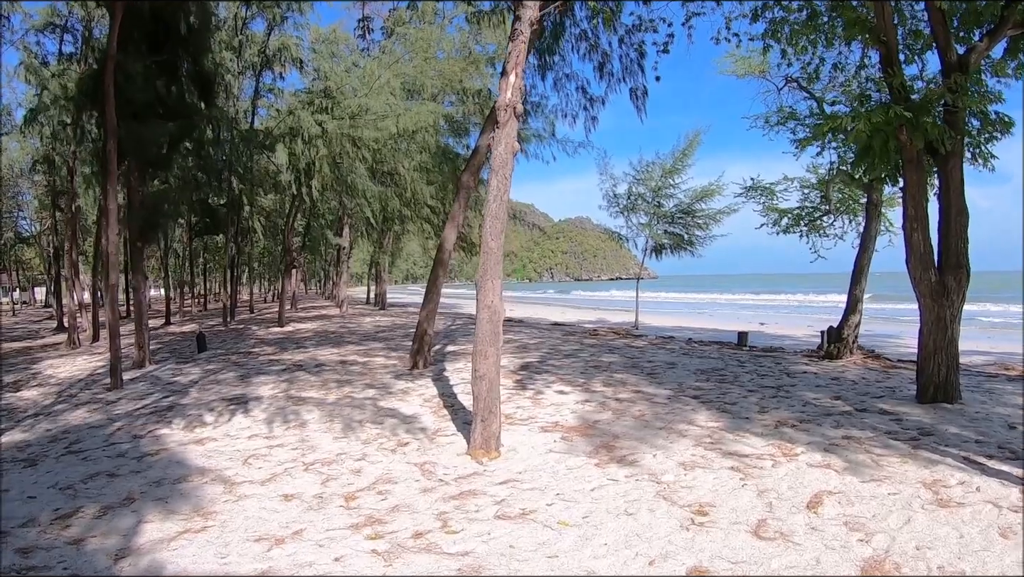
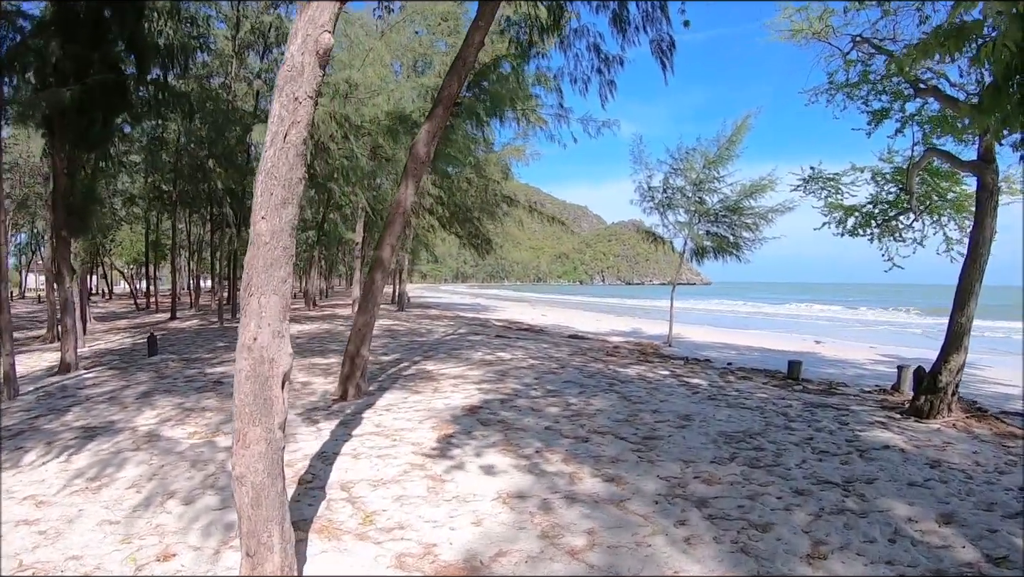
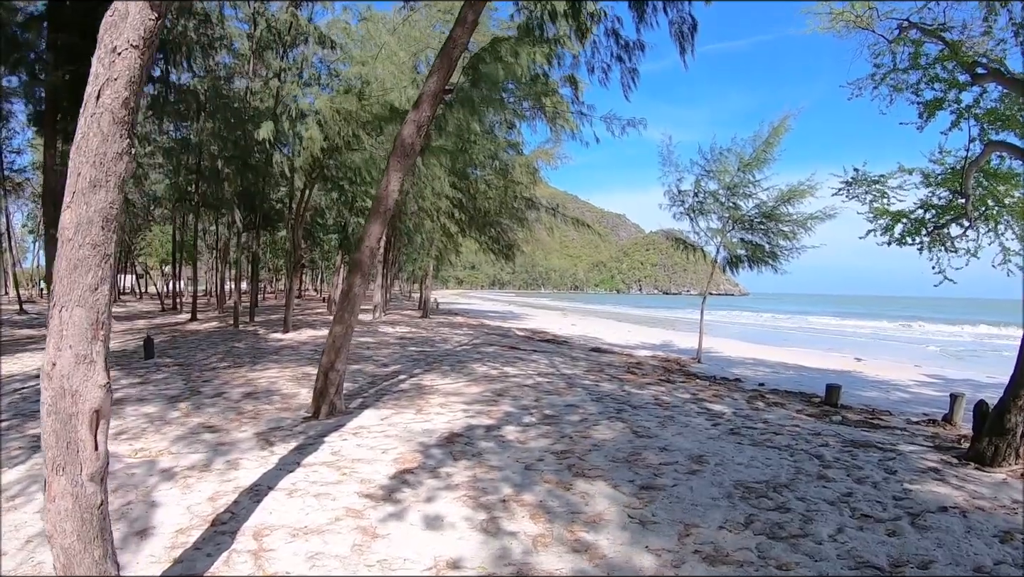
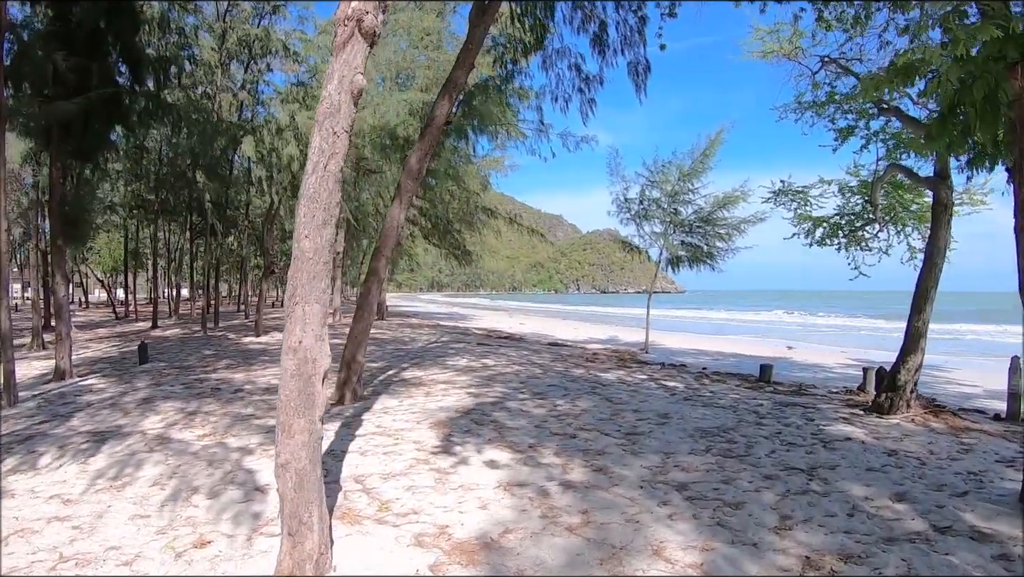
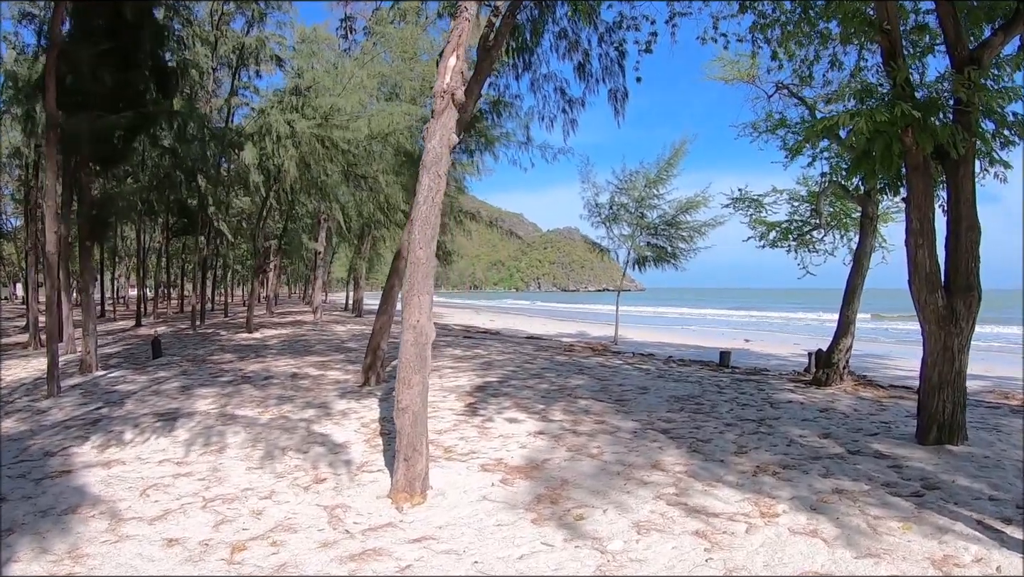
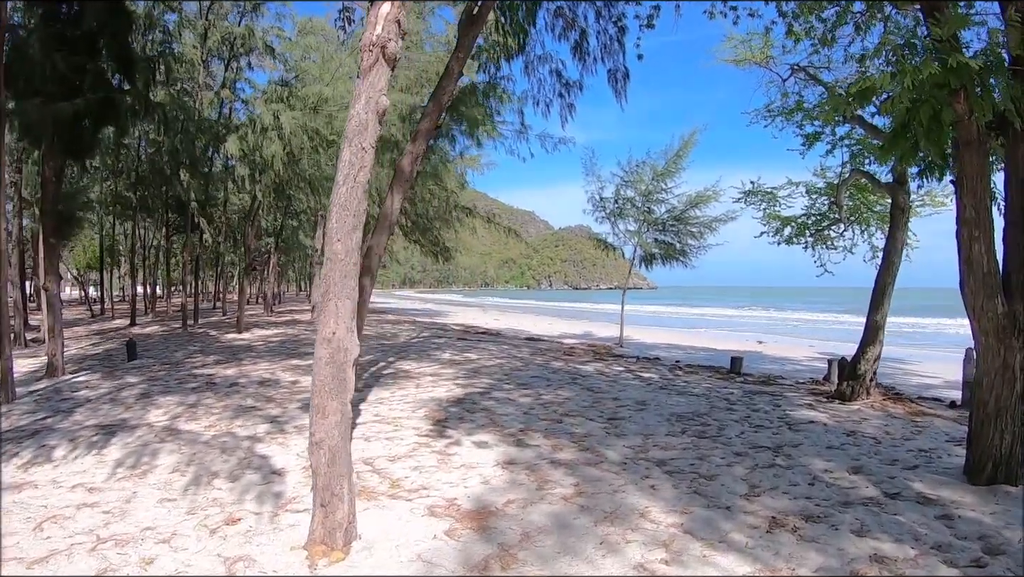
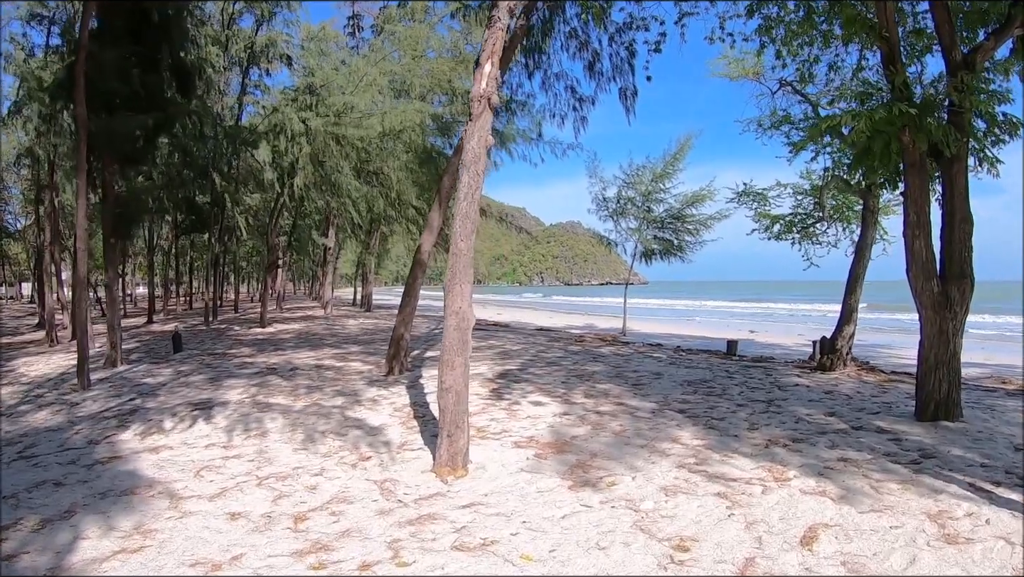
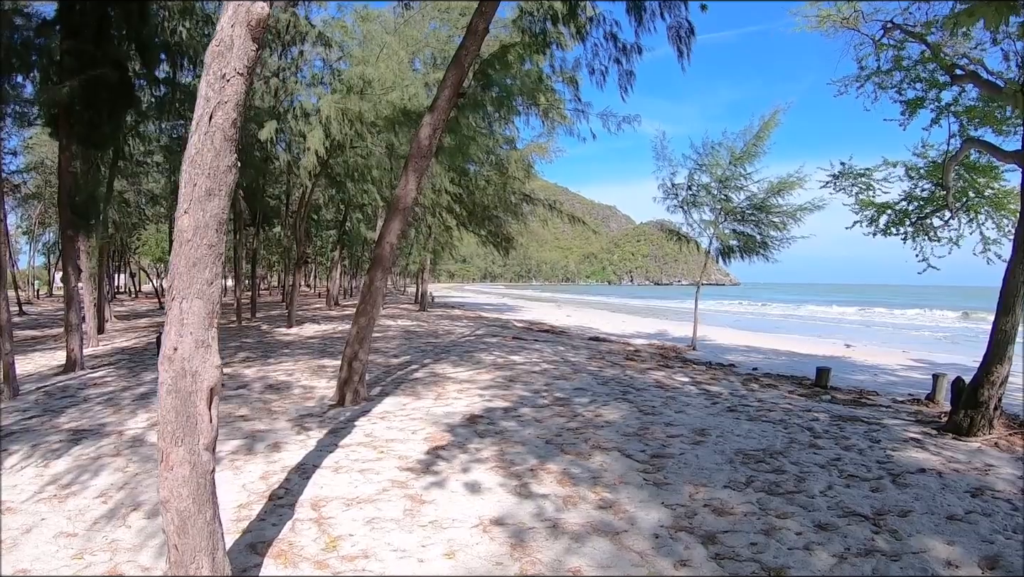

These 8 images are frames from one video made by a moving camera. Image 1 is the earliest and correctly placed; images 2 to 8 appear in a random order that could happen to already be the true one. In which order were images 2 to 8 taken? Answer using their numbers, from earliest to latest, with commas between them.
7, 5, 6, 4, 2, 8, 3
